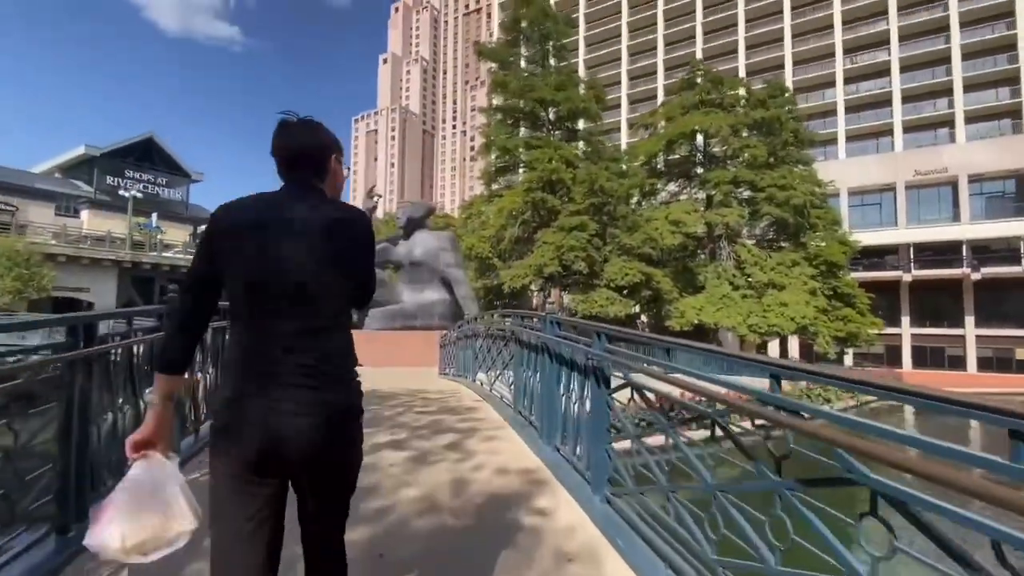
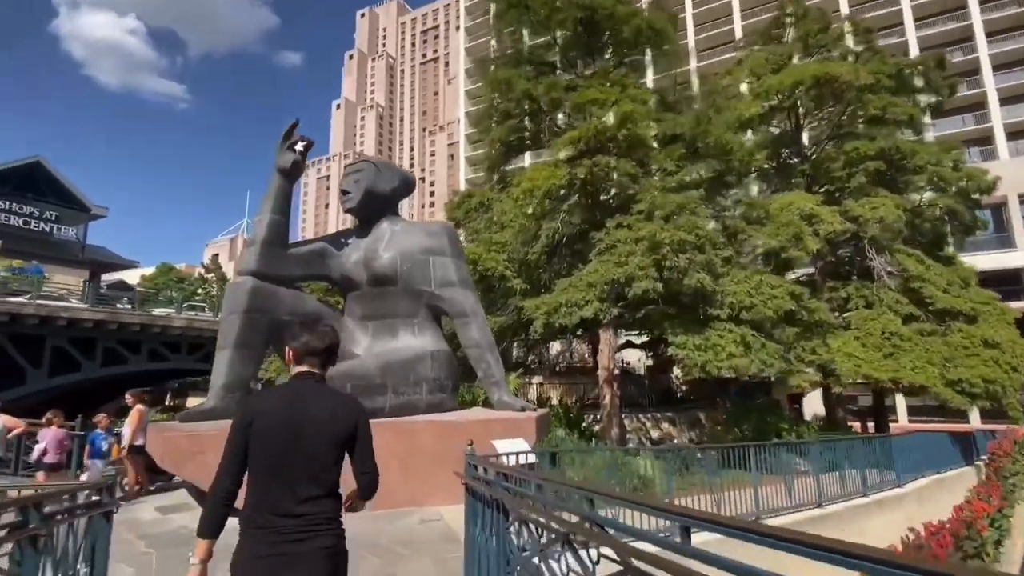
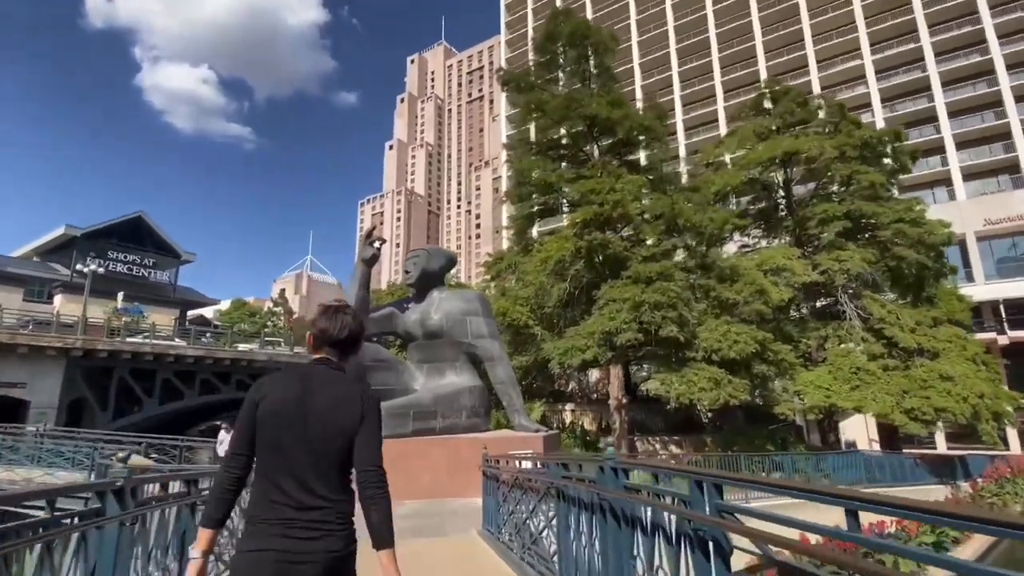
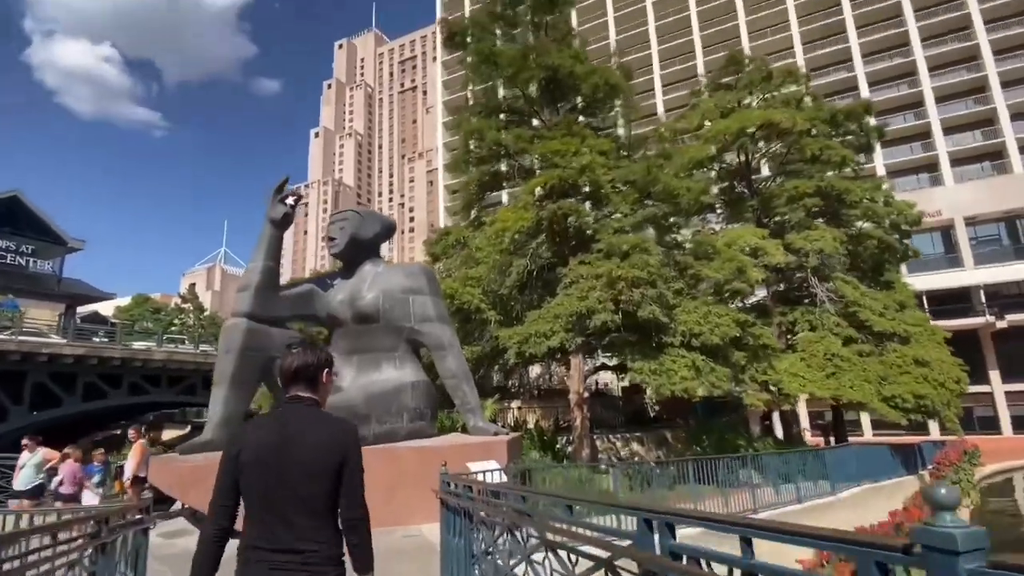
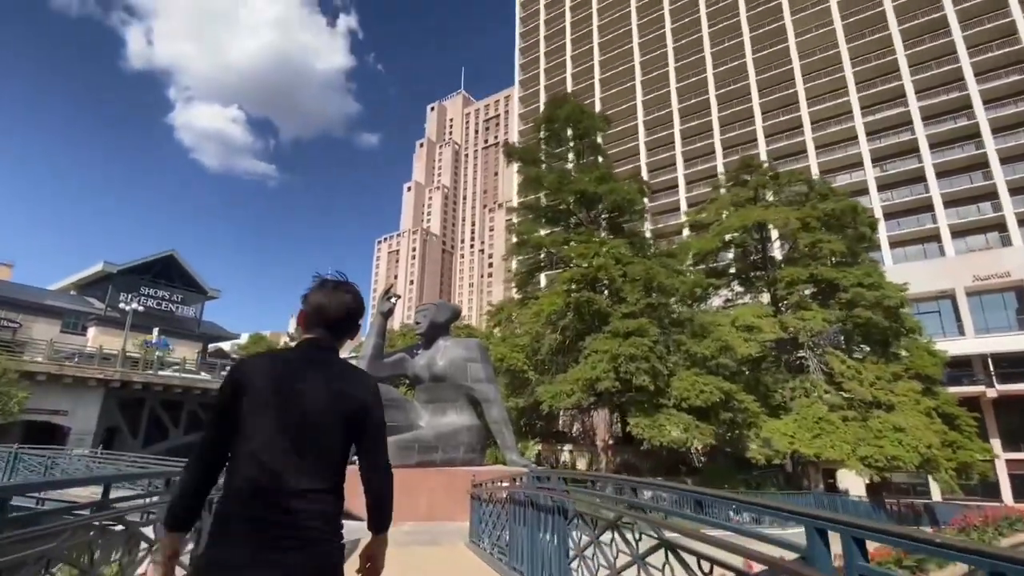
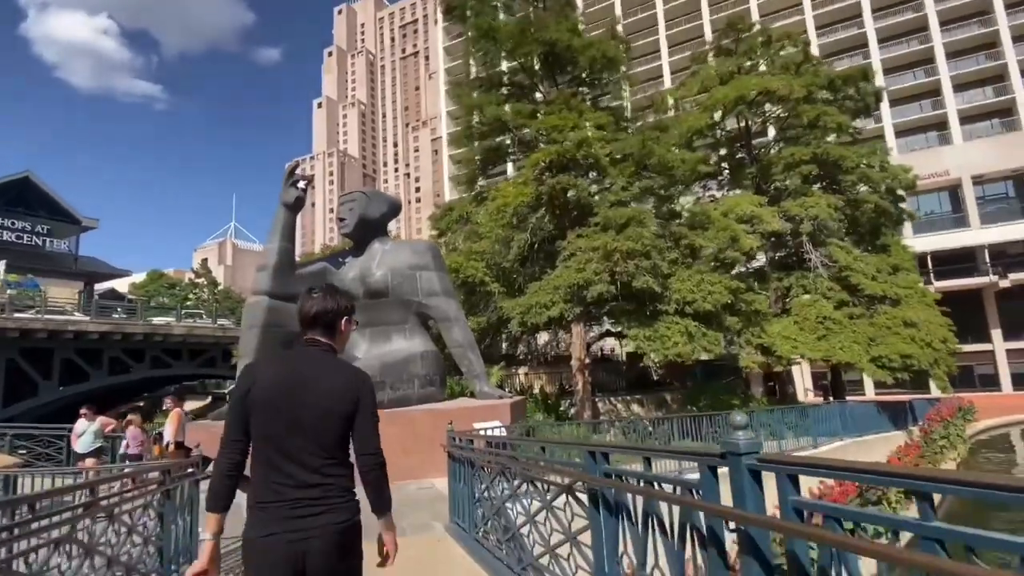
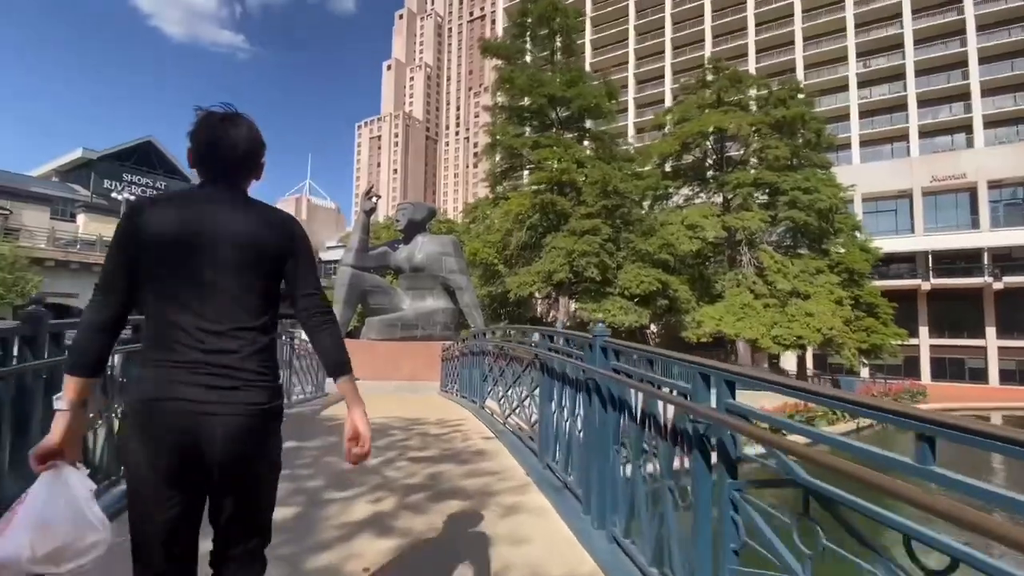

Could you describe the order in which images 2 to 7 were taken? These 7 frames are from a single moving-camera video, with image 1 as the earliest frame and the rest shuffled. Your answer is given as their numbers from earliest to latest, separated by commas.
7, 5, 3, 6, 4, 2
